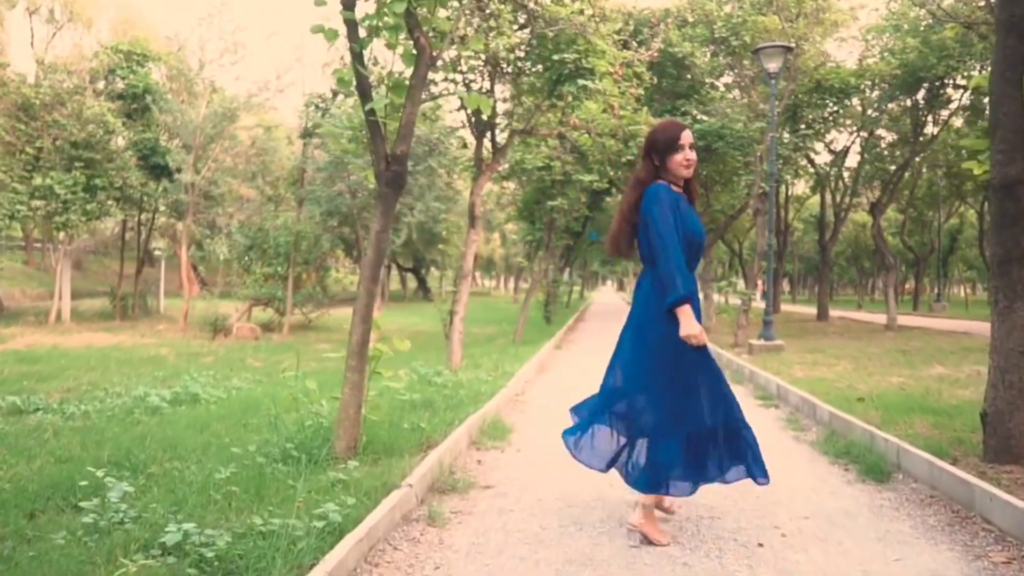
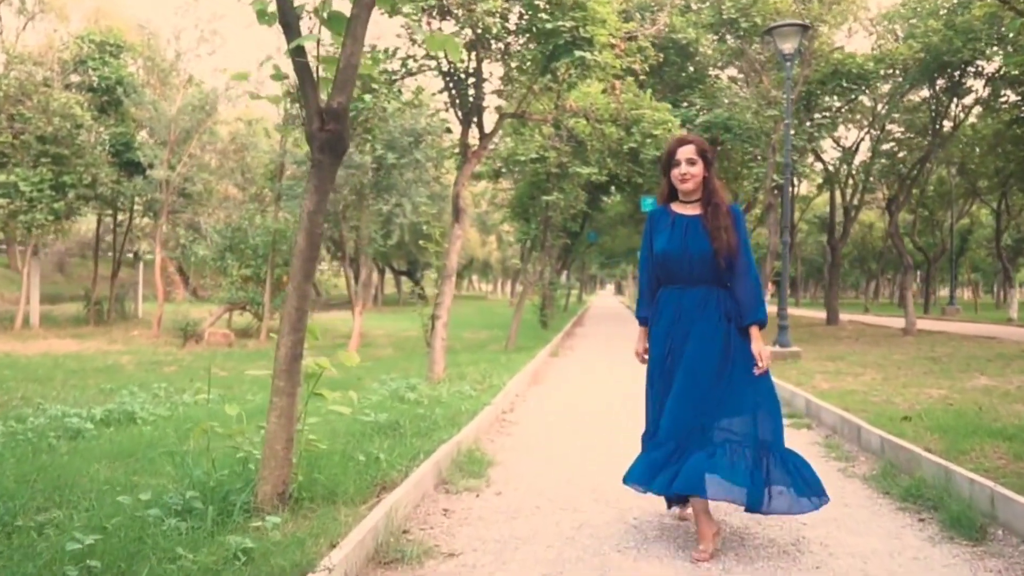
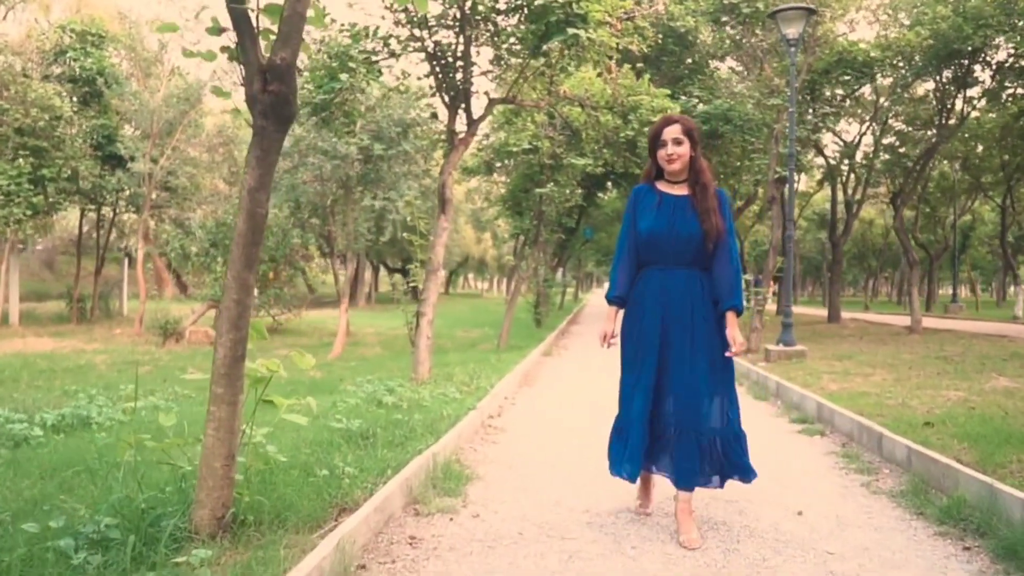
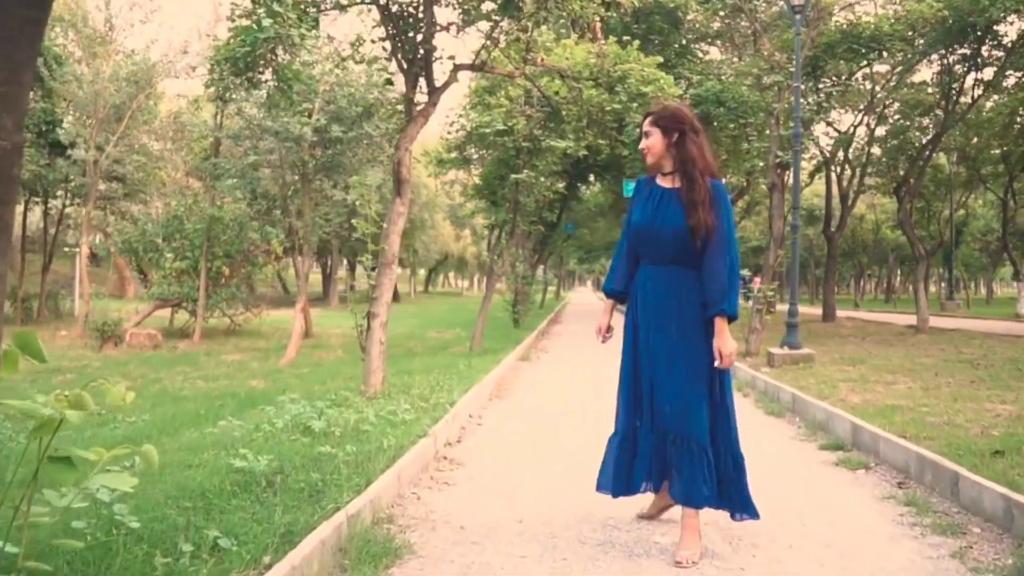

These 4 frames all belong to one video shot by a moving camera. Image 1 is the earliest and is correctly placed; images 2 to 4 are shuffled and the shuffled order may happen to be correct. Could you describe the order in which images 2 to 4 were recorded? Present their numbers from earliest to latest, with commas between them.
2, 3, 4
